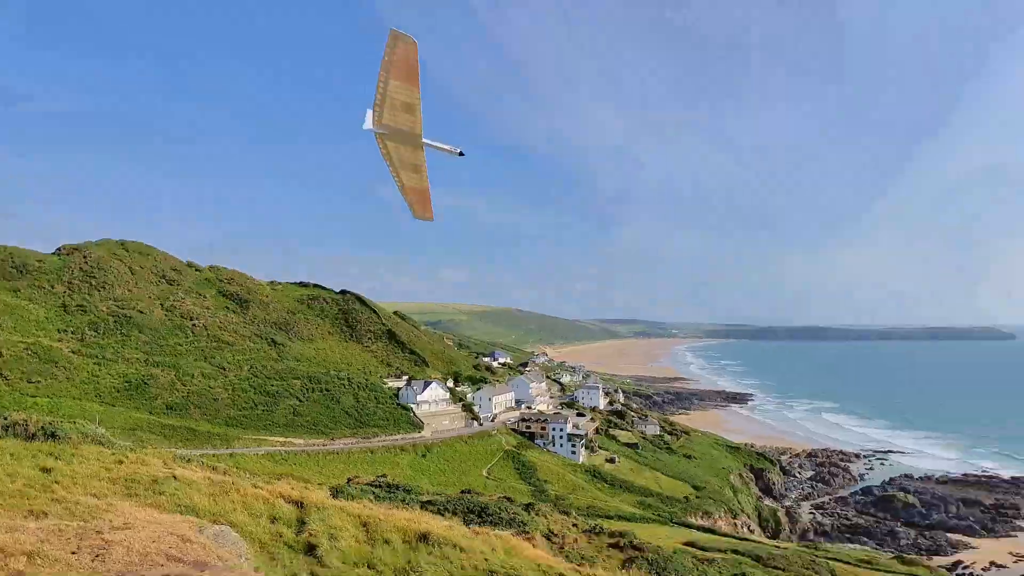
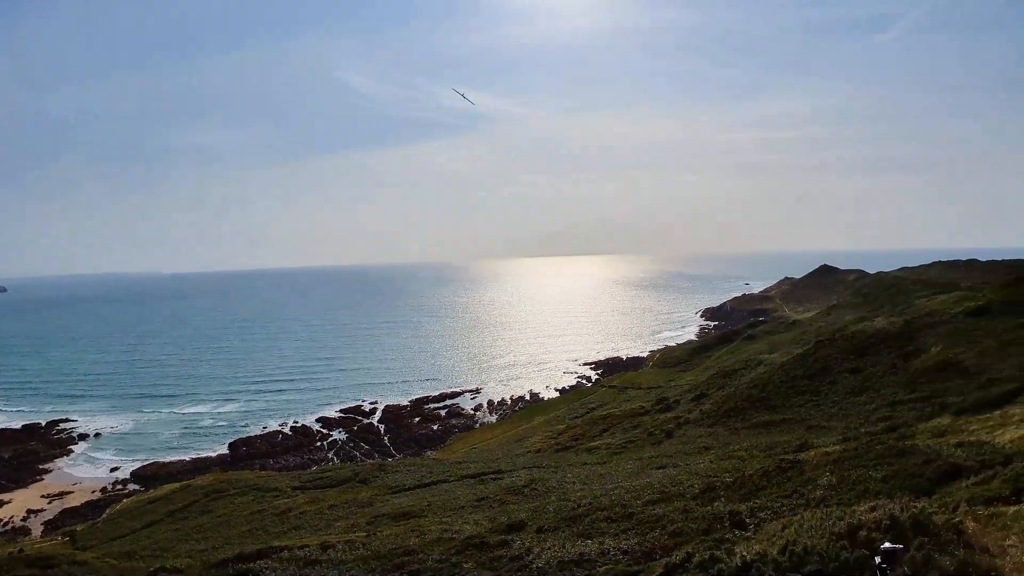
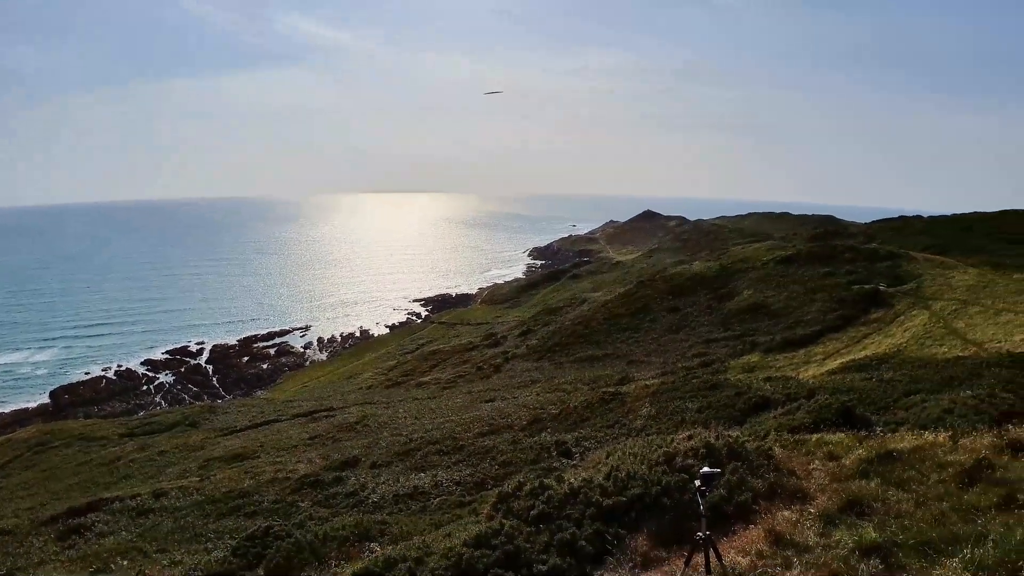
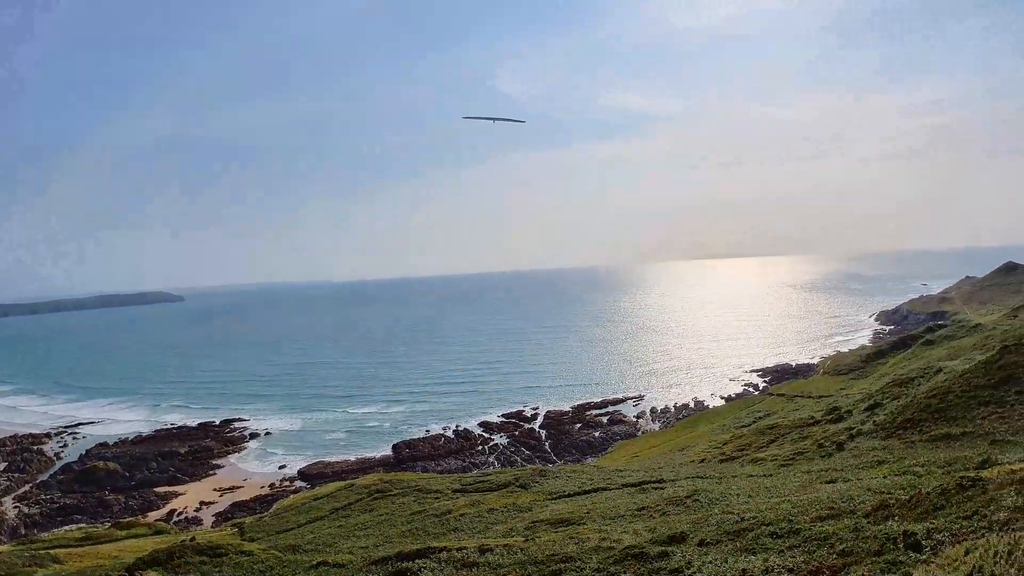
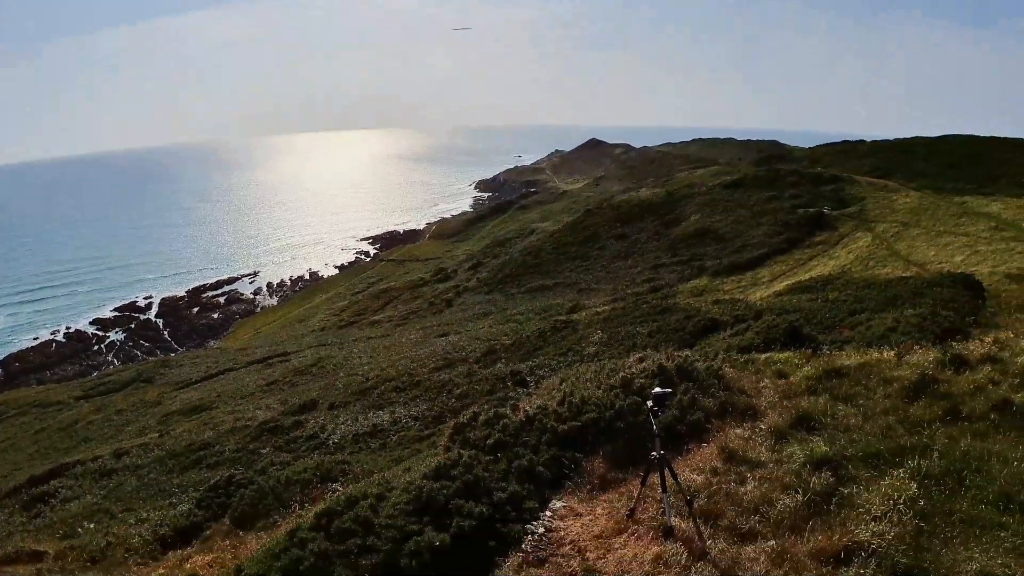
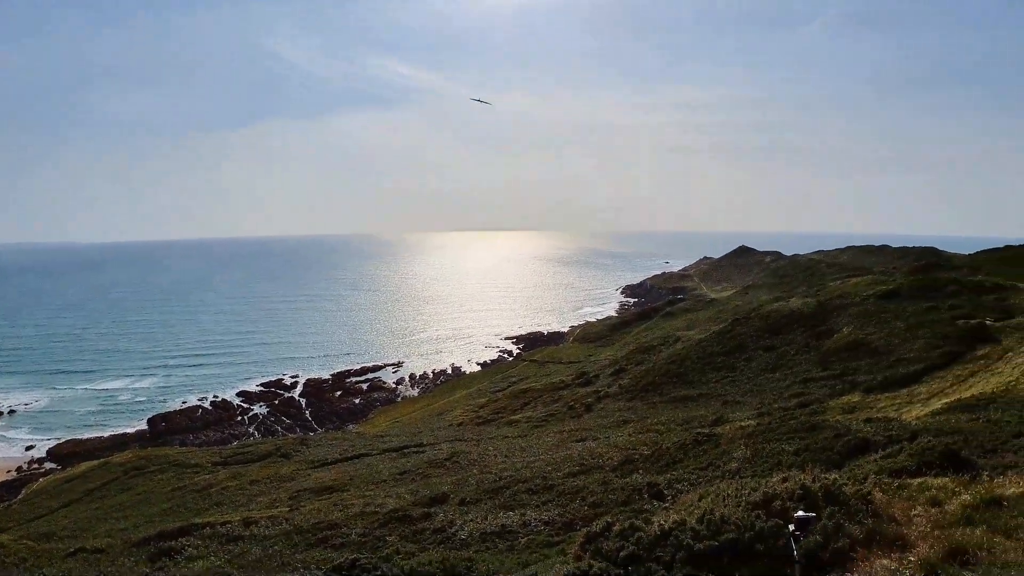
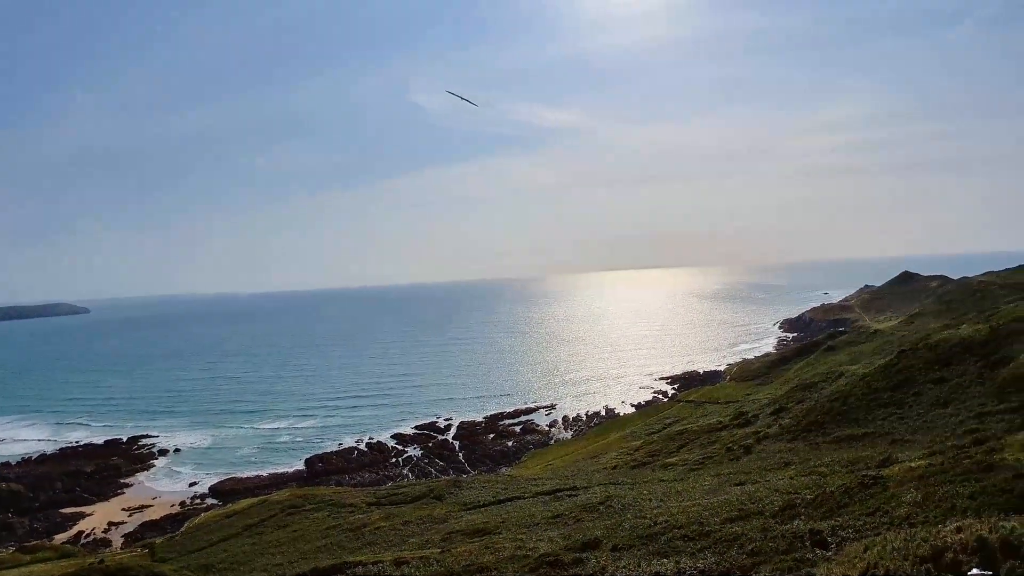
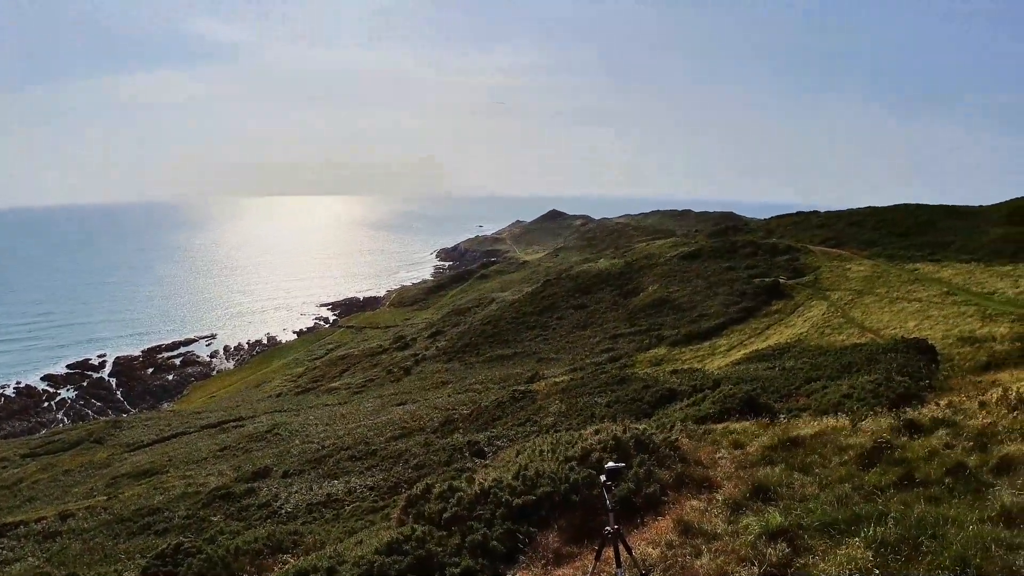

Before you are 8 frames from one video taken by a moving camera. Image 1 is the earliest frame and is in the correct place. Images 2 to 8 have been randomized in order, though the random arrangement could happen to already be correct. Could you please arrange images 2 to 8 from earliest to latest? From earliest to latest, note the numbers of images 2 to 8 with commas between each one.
4, 7, 2, 6, 3, 5, 8
